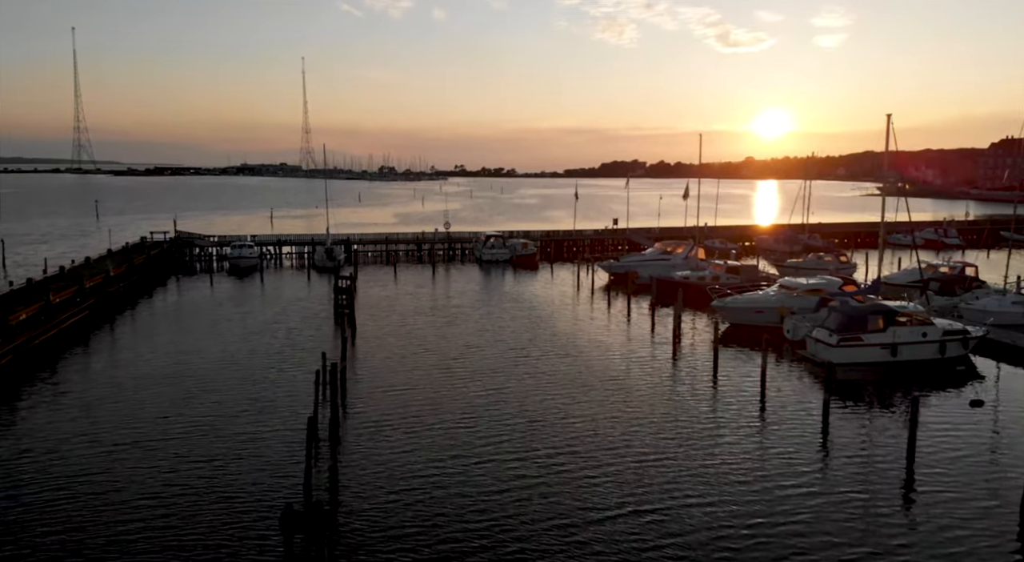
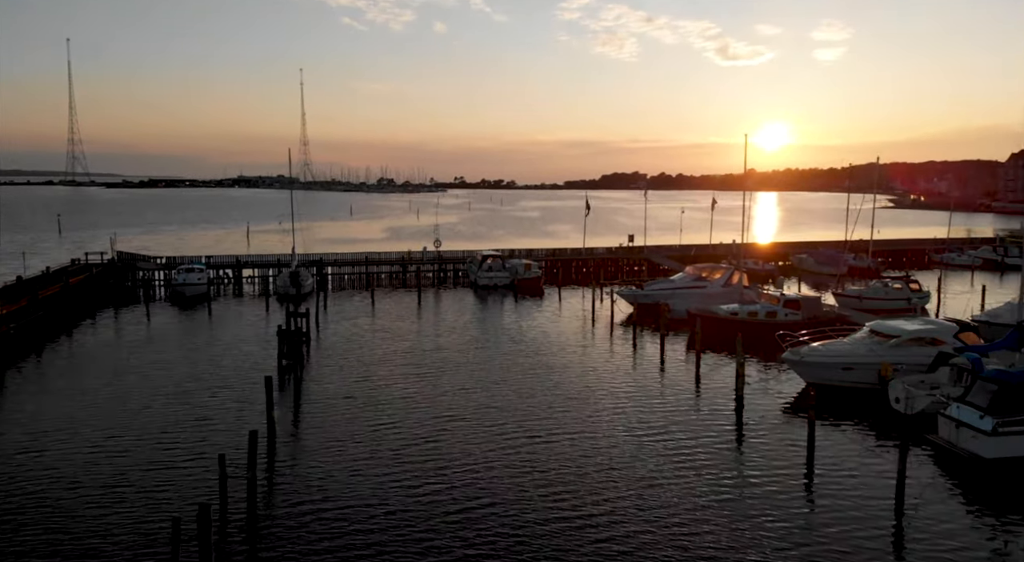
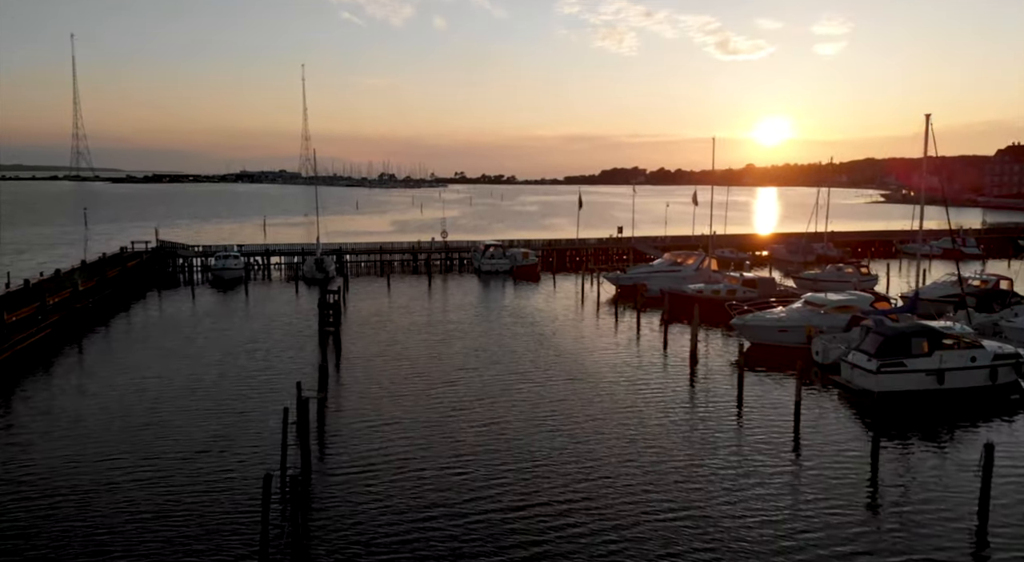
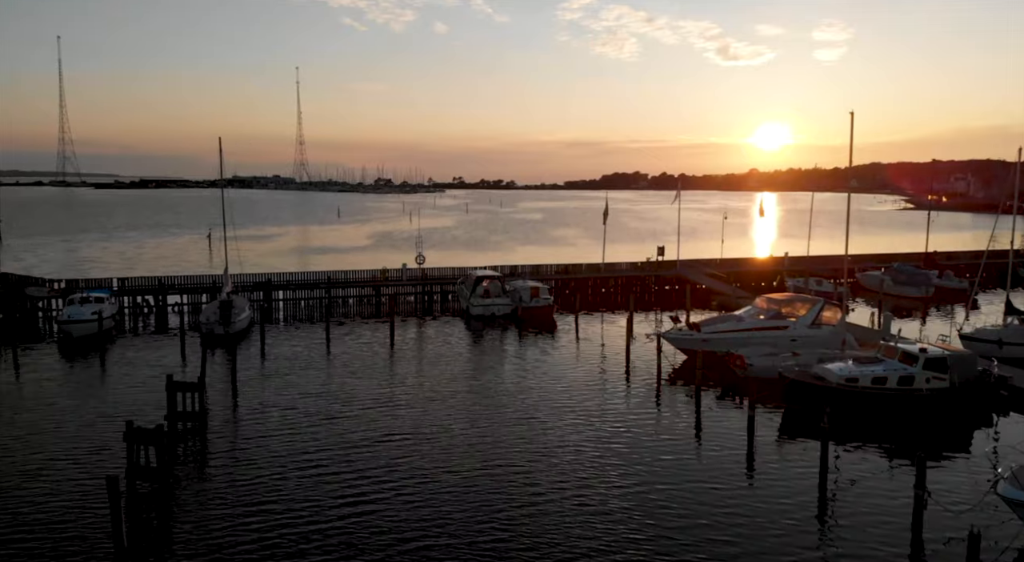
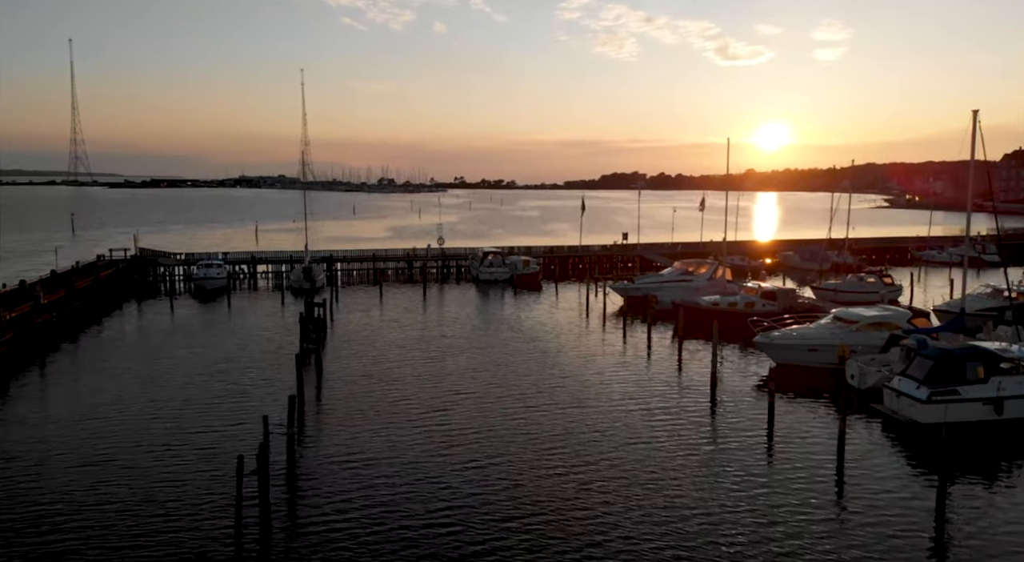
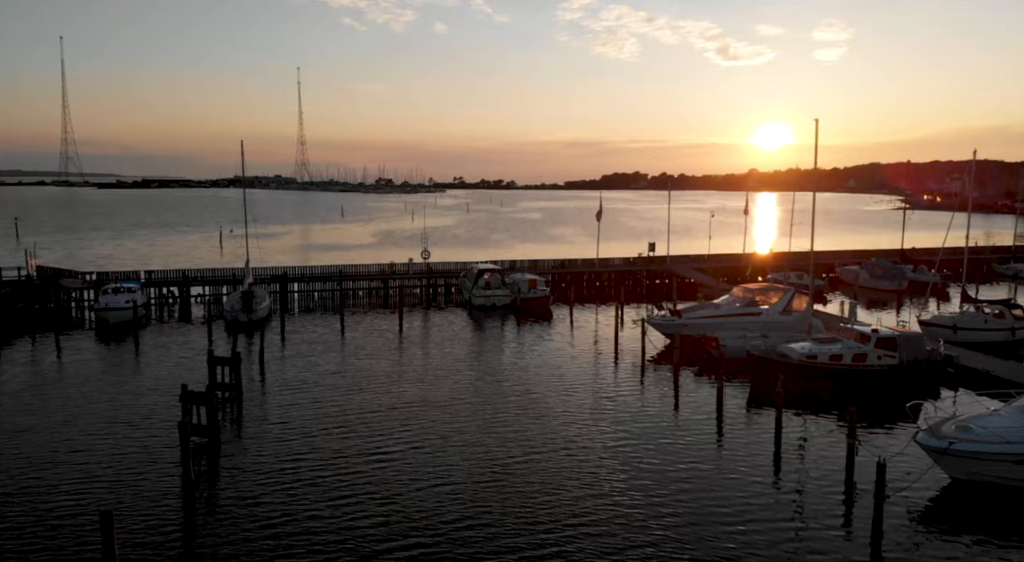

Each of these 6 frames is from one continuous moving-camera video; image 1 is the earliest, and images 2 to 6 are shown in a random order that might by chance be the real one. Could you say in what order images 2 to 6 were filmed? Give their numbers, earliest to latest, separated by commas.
3, 5, 2, 6, 4
